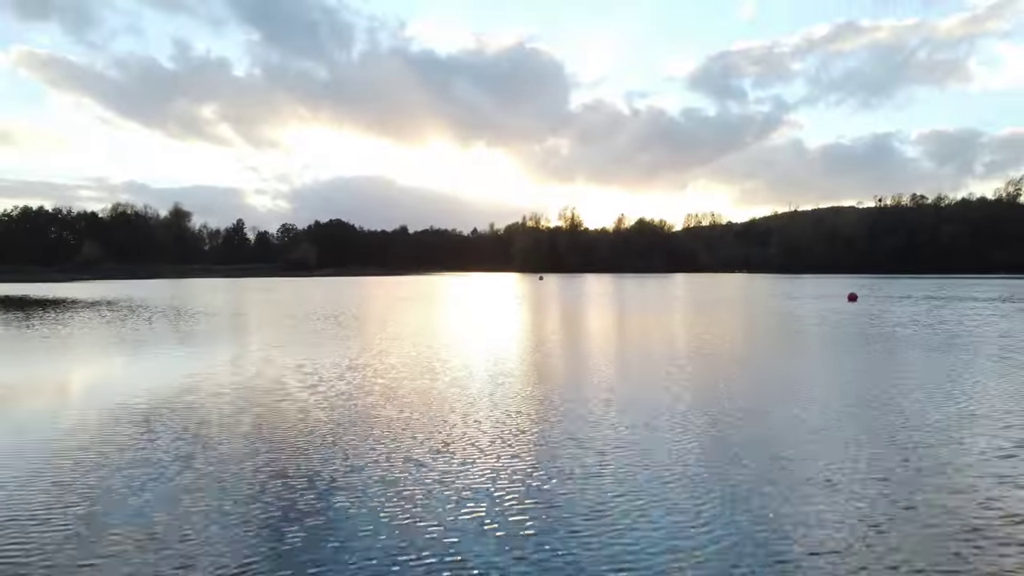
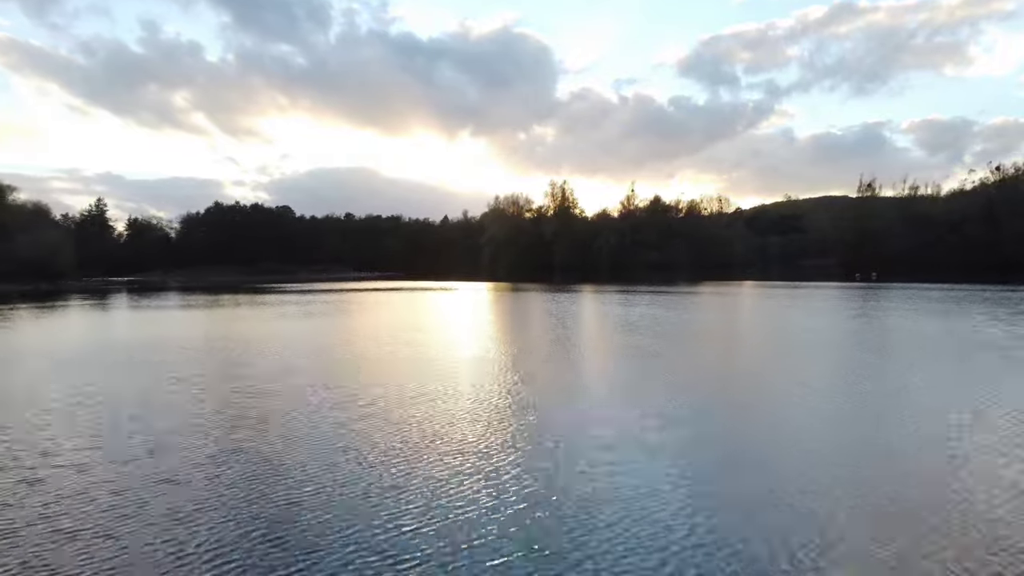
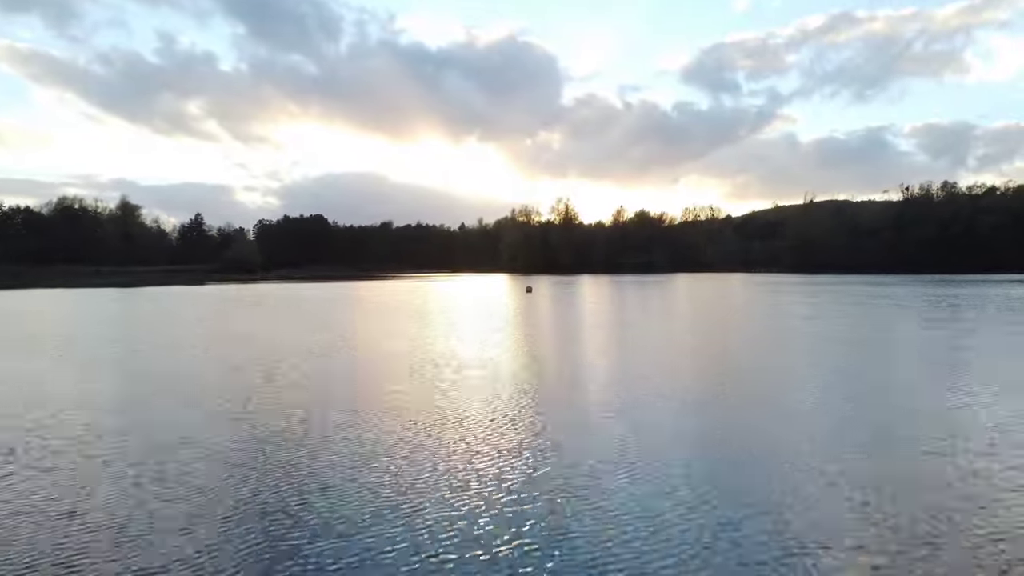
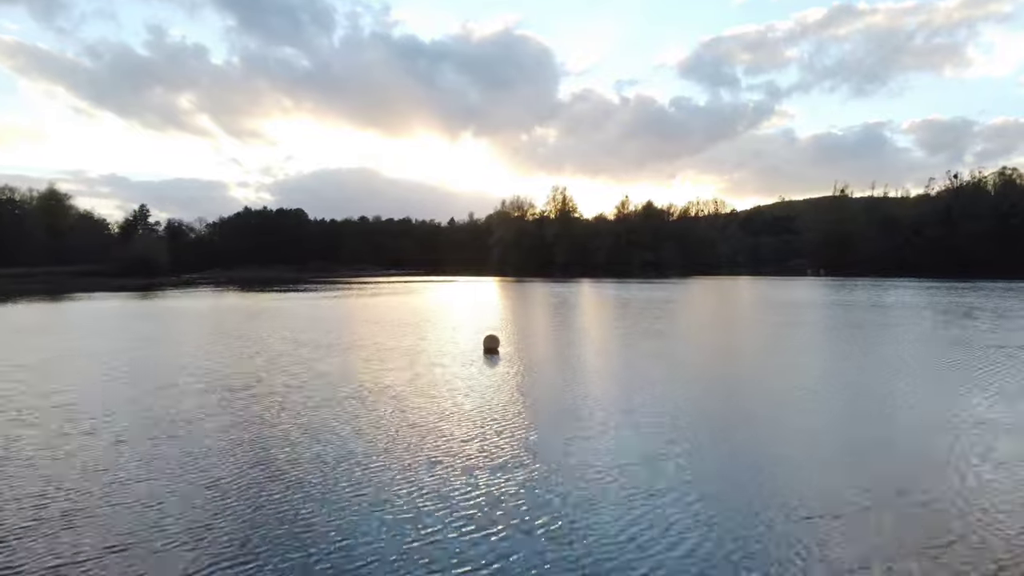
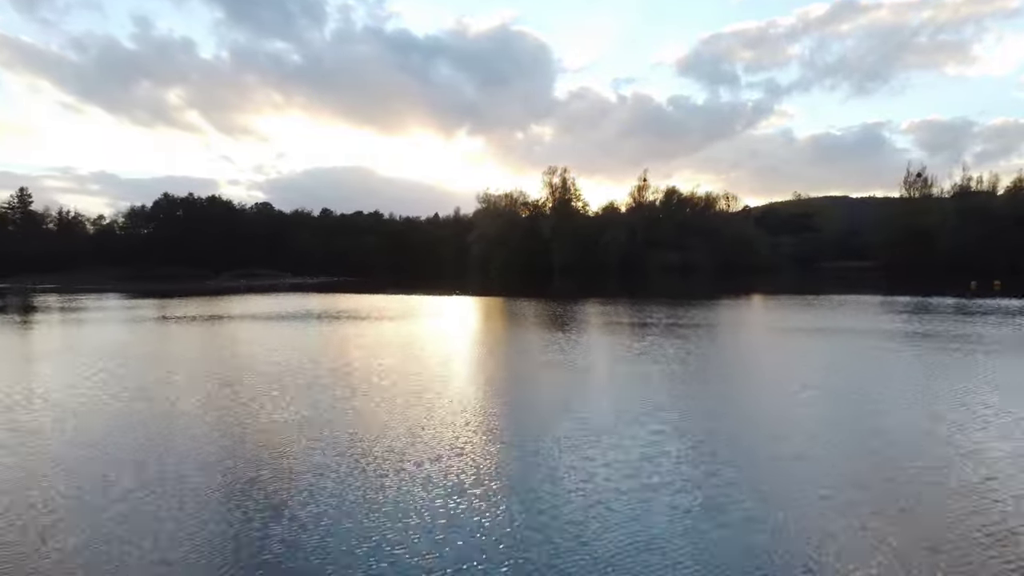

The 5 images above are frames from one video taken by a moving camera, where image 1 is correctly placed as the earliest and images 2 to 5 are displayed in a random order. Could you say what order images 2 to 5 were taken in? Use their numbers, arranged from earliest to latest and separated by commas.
3, 4, 2, 5
